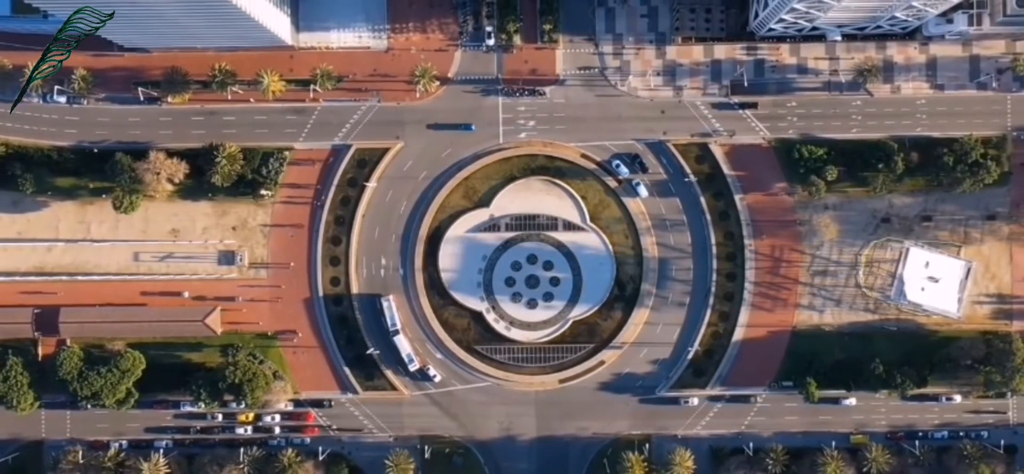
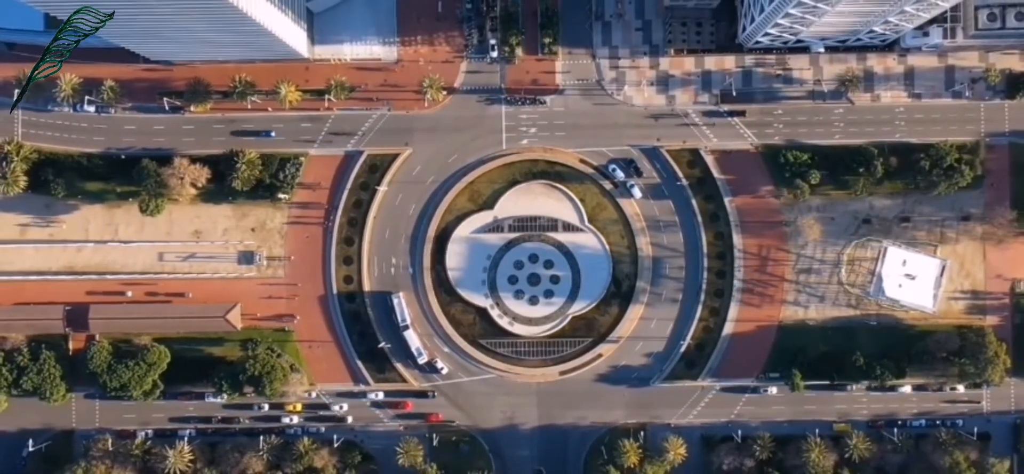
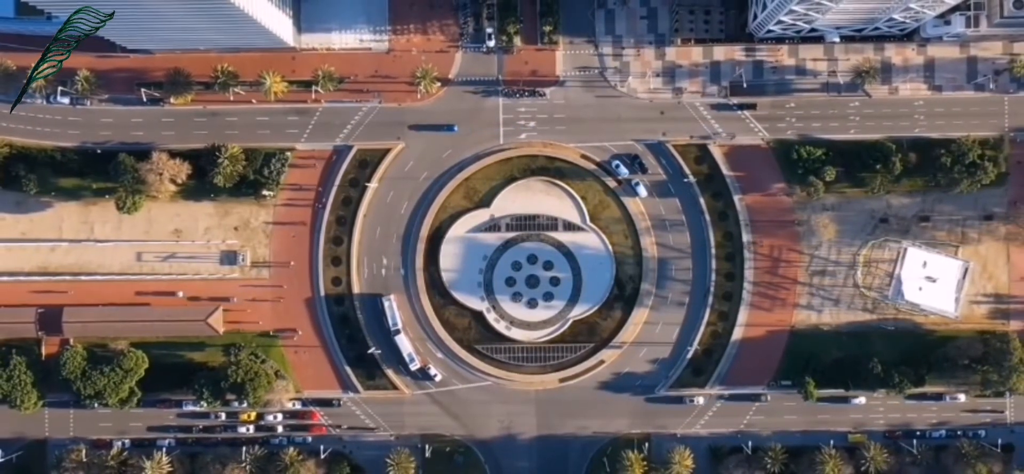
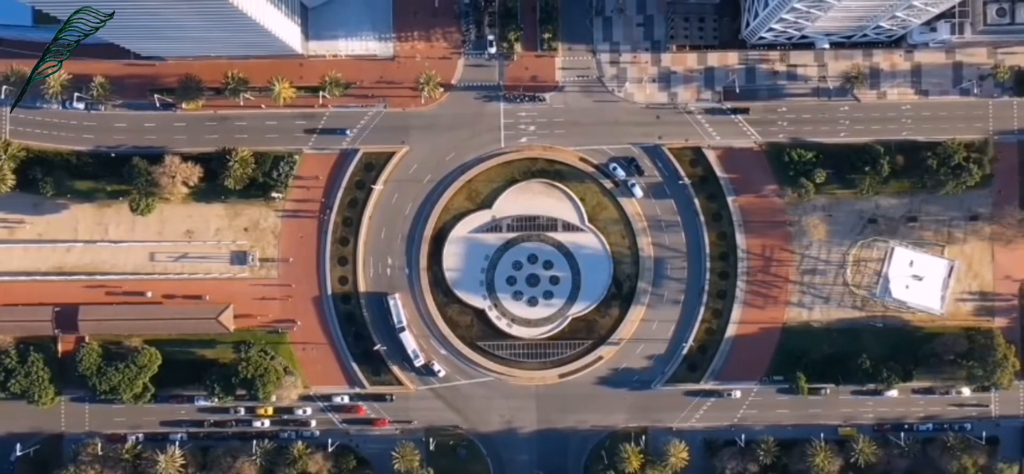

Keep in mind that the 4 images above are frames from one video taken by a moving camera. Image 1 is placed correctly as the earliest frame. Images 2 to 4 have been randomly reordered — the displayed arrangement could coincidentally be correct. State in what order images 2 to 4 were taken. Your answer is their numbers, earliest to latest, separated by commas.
3, 4, 2
